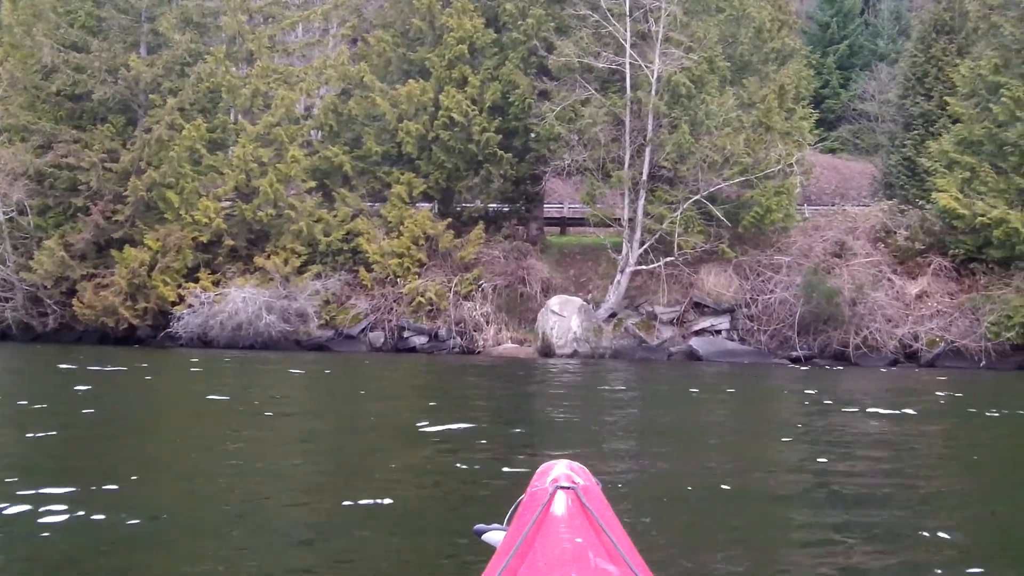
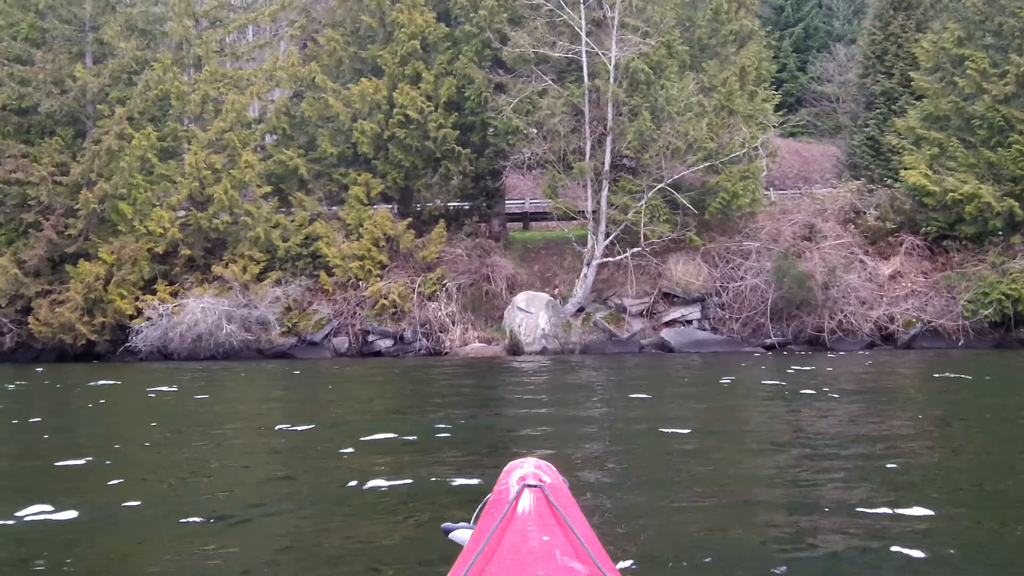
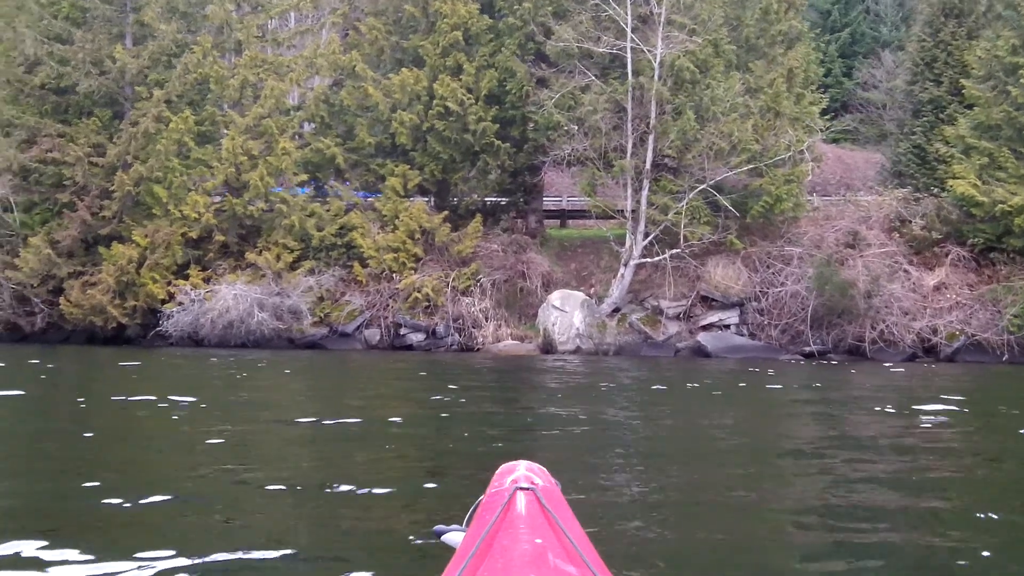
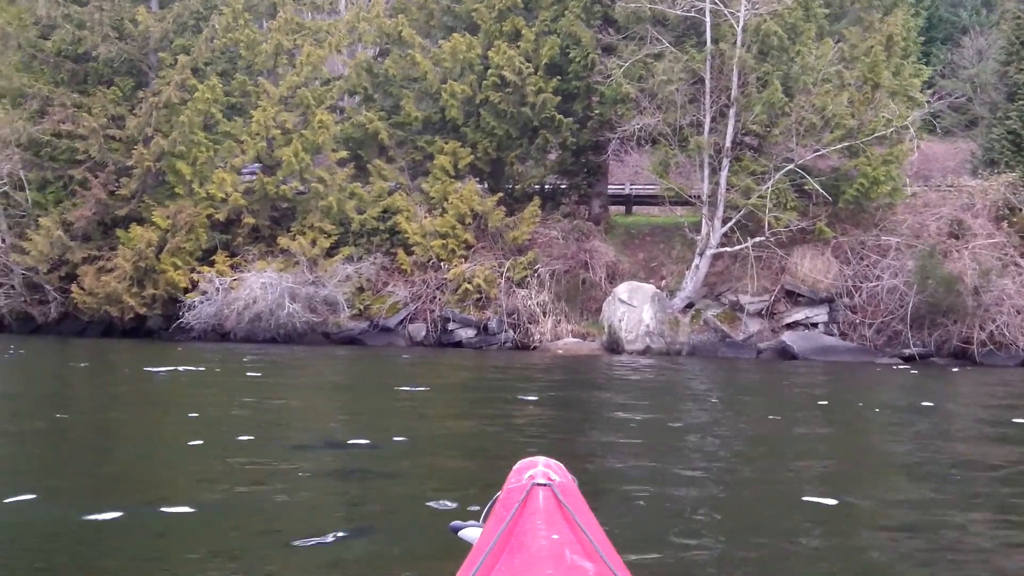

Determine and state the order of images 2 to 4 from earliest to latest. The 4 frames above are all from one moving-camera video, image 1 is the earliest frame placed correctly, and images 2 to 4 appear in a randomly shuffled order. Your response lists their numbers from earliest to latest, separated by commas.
2, 3, 4
